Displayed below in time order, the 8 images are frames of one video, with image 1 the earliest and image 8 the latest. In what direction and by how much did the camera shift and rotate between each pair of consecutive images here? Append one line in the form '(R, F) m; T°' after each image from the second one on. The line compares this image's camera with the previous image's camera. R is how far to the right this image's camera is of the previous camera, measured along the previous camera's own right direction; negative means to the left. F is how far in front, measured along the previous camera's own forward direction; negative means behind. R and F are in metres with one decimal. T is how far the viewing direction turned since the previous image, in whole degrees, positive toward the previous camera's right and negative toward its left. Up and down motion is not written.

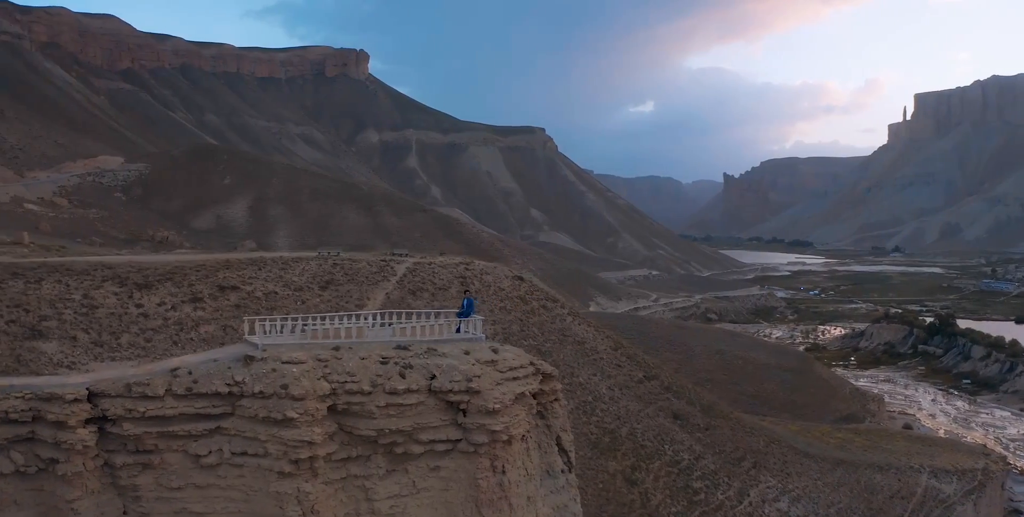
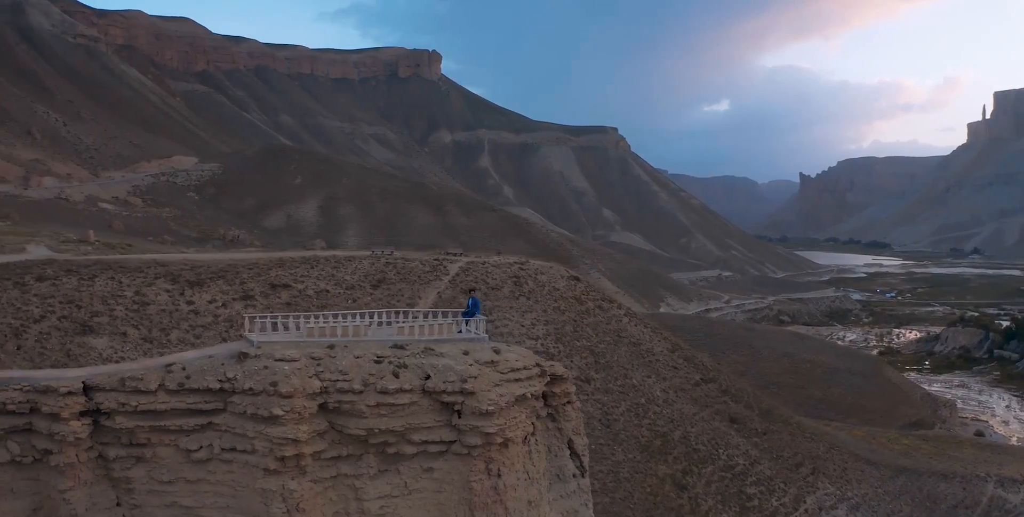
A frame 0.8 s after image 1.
(+0.9, +0.4) m; -4°
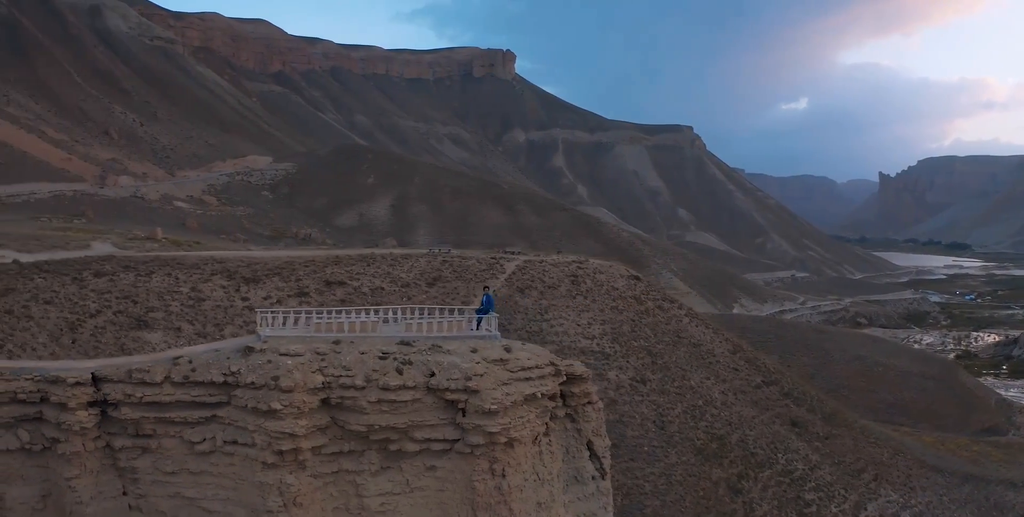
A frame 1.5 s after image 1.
(+0.8, +0.3) m; -4°
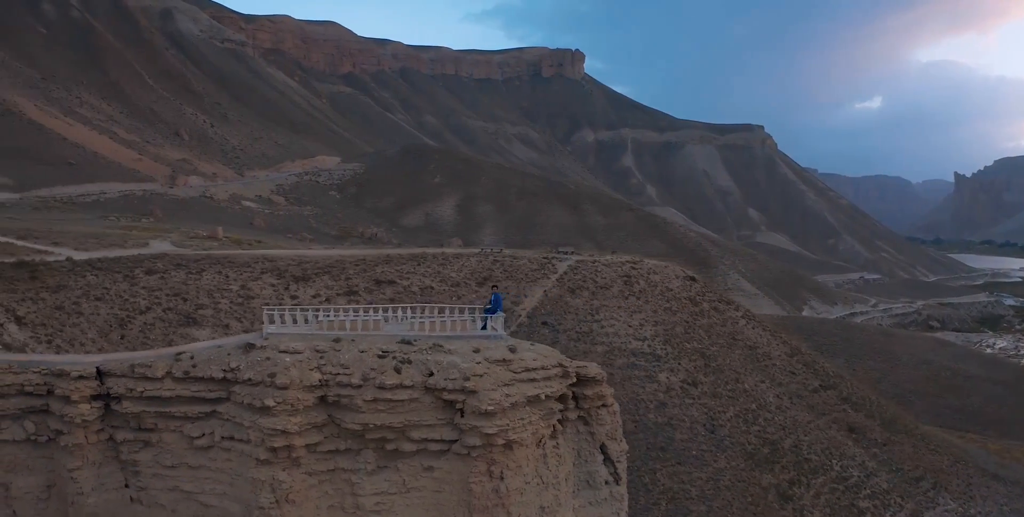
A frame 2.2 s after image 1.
(+0.8, +0.2) m; -4°
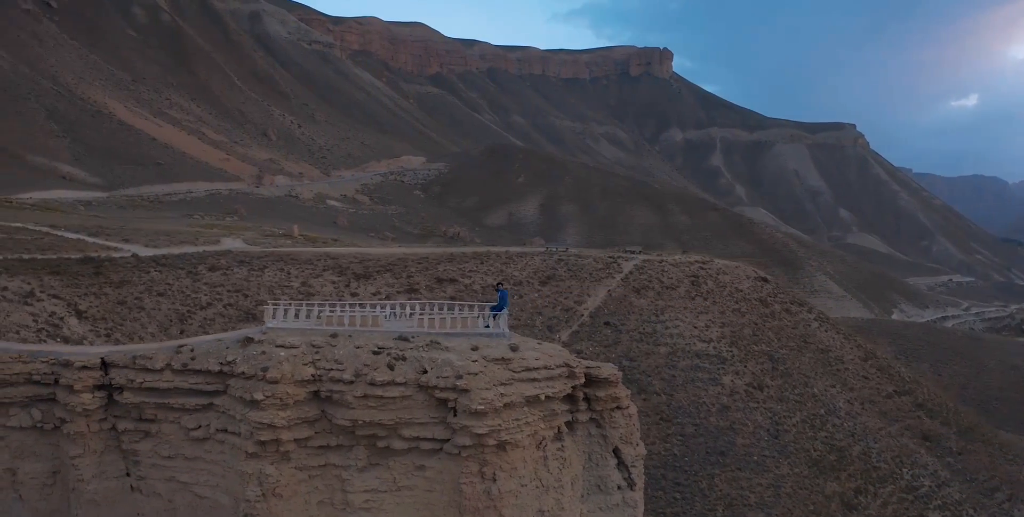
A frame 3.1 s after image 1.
(+1.0, +0.3) m; -5°
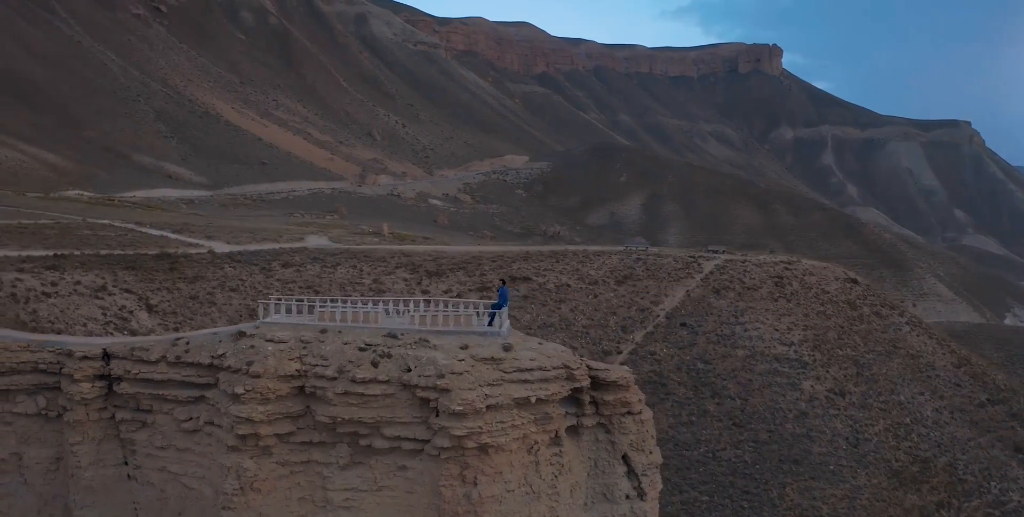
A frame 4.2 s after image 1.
(+1.4, +0.4) m; -6°
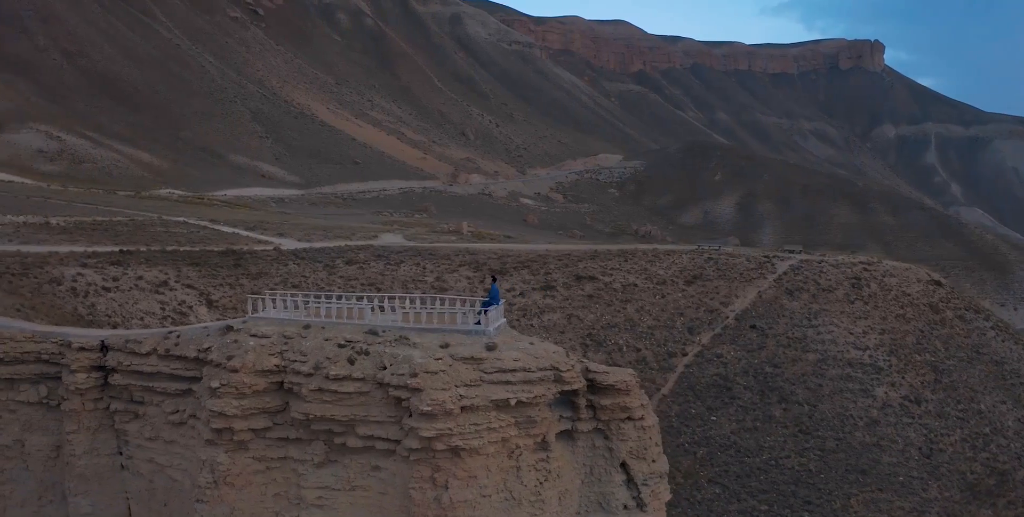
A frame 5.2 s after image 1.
(+1.3, +0.3) m; -6°
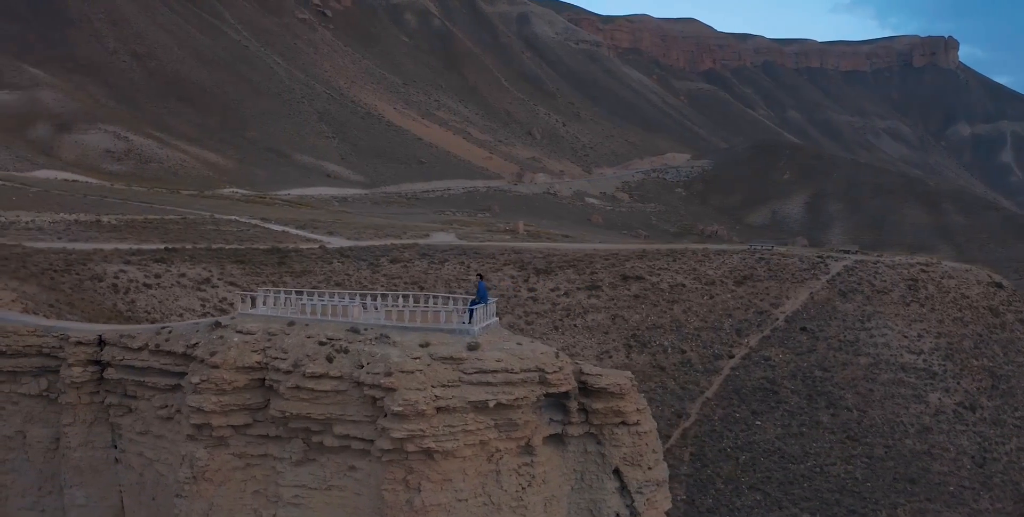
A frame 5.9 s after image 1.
(+1.0, +0.2) m; -4°
